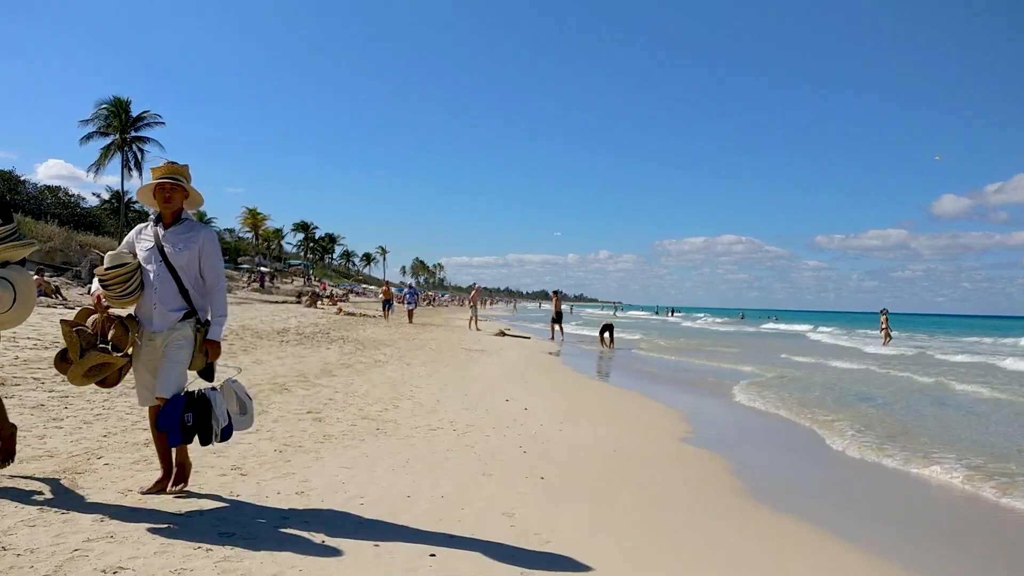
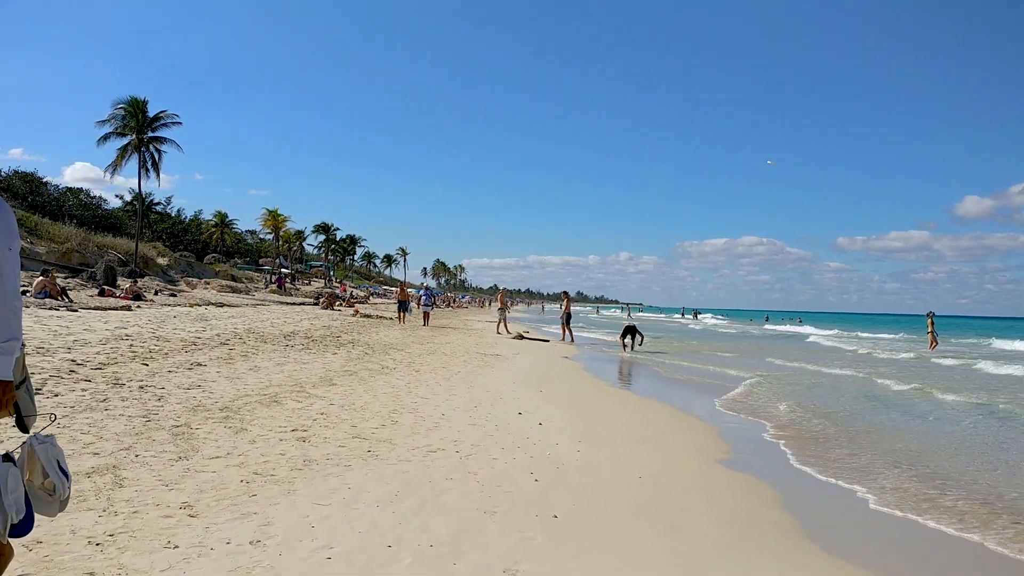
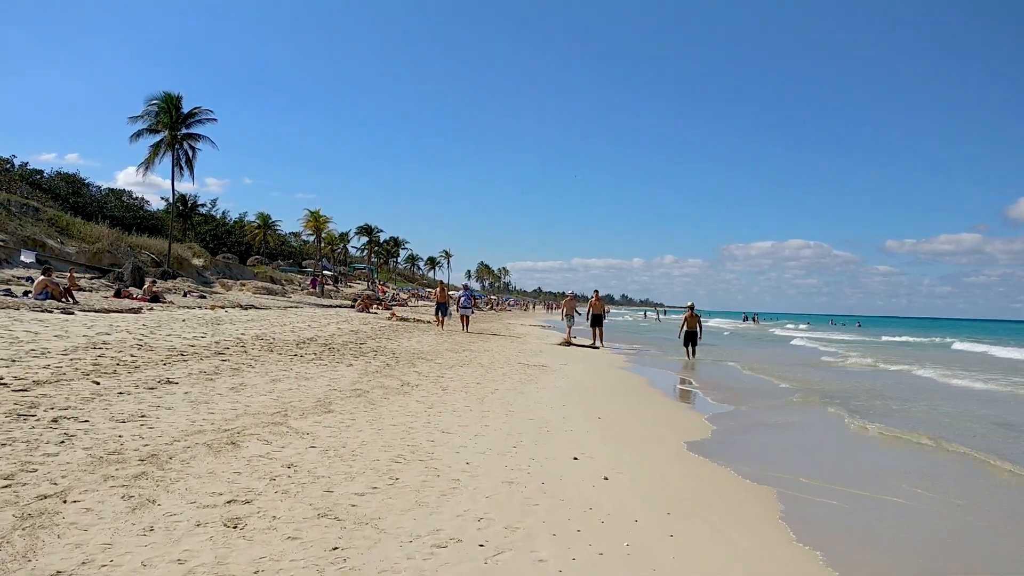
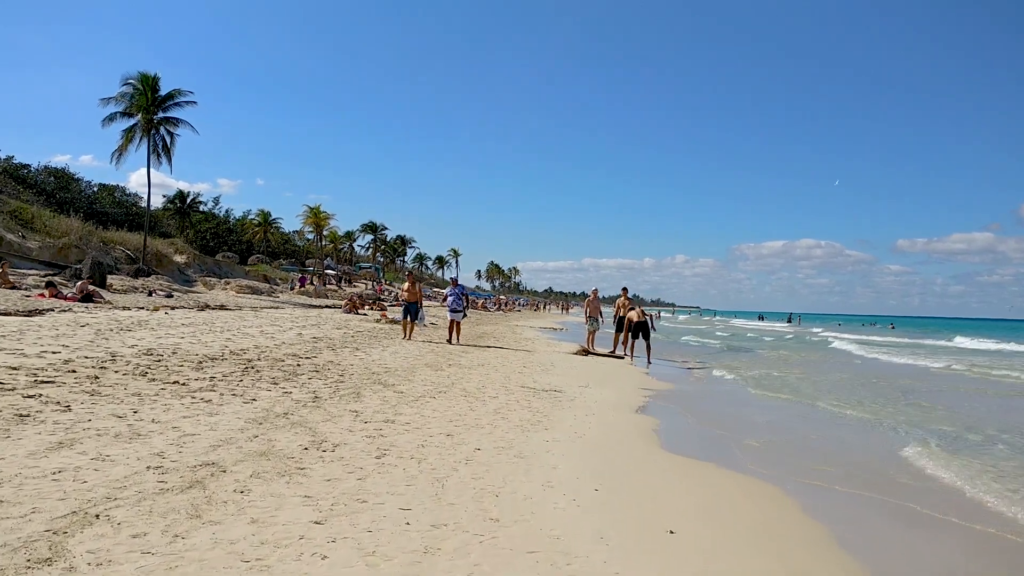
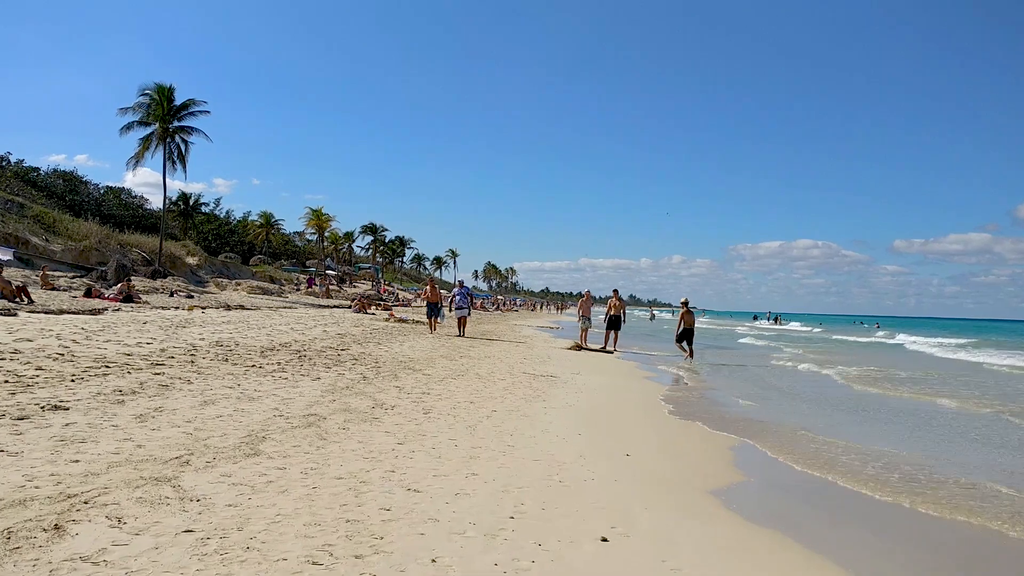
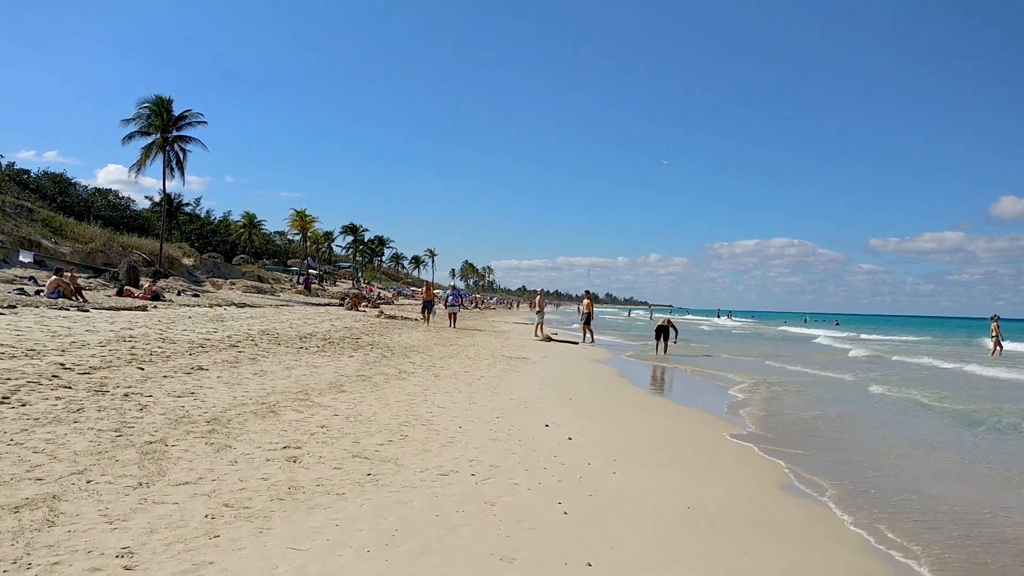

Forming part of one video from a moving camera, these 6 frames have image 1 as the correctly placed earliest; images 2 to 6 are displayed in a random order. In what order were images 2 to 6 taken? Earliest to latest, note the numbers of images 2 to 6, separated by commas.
2, 6, 3, 5, 4
